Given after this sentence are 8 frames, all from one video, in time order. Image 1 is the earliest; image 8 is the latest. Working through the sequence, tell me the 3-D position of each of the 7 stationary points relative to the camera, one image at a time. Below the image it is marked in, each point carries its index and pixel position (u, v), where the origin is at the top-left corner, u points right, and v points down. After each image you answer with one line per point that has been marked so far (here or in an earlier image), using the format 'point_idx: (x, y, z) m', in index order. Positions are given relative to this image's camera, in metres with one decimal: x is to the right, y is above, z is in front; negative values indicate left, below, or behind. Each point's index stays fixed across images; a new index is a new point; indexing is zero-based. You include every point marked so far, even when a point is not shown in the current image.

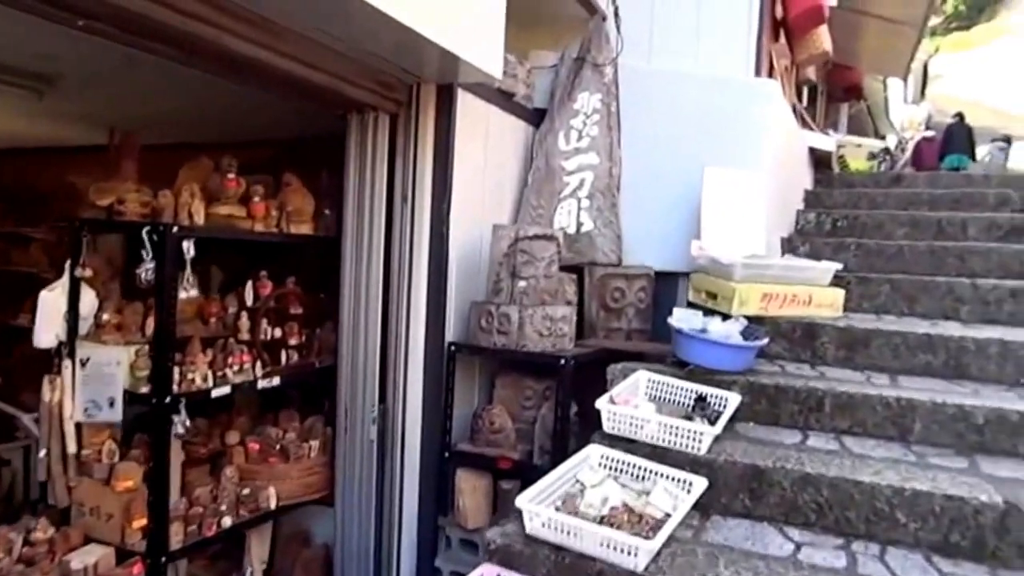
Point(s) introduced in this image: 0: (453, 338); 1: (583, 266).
0: (-0.2, -0.2, +2.4) m
1: (+0.3, +0.1, +2.7) m
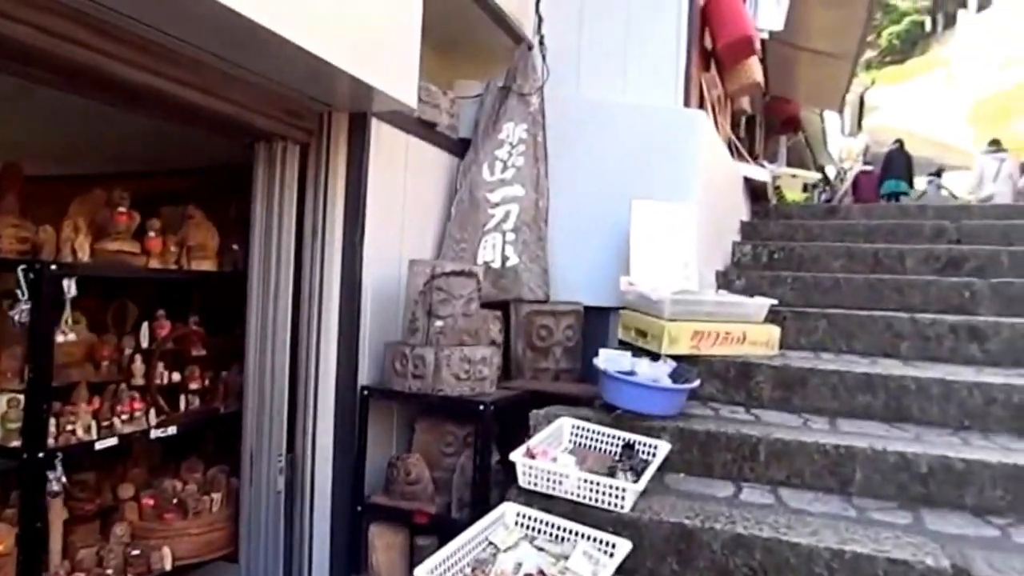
0: (-0.4, -0.3, +2.2) m
1: (0.0, -0.1, +2.6) m
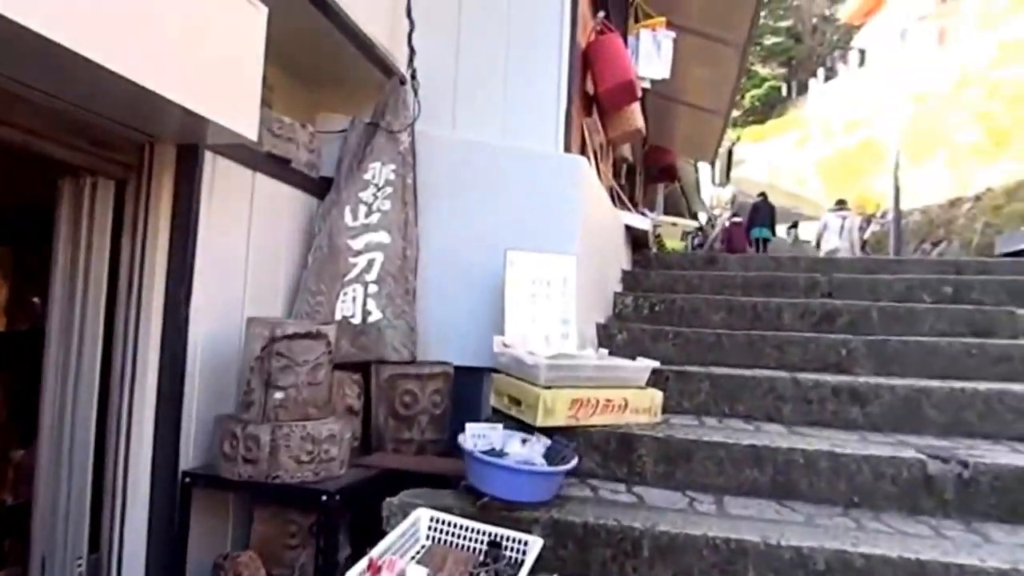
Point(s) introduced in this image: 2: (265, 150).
0: (-0.8, -0.4, +1.9) m
1: (-0.4, -0.2, +2.3) m
2: (-0.7, +0.4, +2.1) m
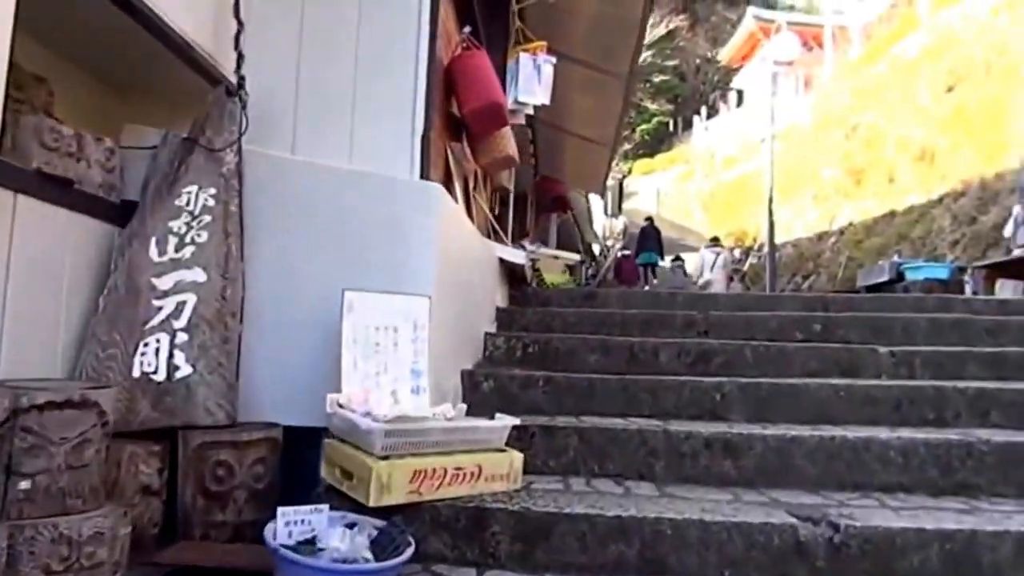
0: (-1.2, -0.6, +1.4) m
1: (-0.9, -0.4, +1.9) m
2: (-1.1, +0.3, +1.7) m
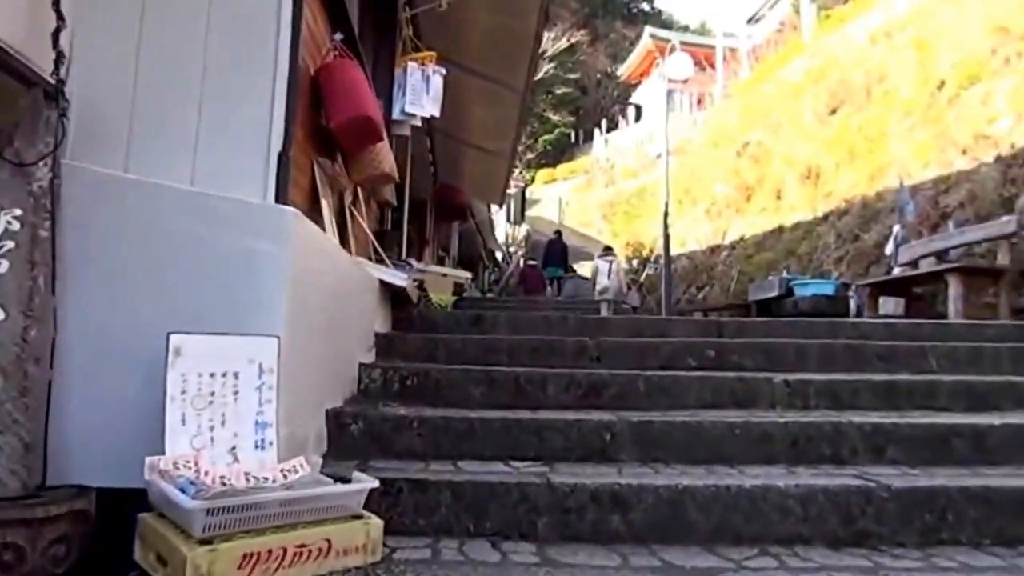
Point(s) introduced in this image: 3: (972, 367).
0: (-1.4, -0.6, +1.0) m
1: (-1.2, -0.5, +1.5) m
2: (-1.4, +0.2, +1.3) m
3: (+2.1, -0.4, +3.3) m
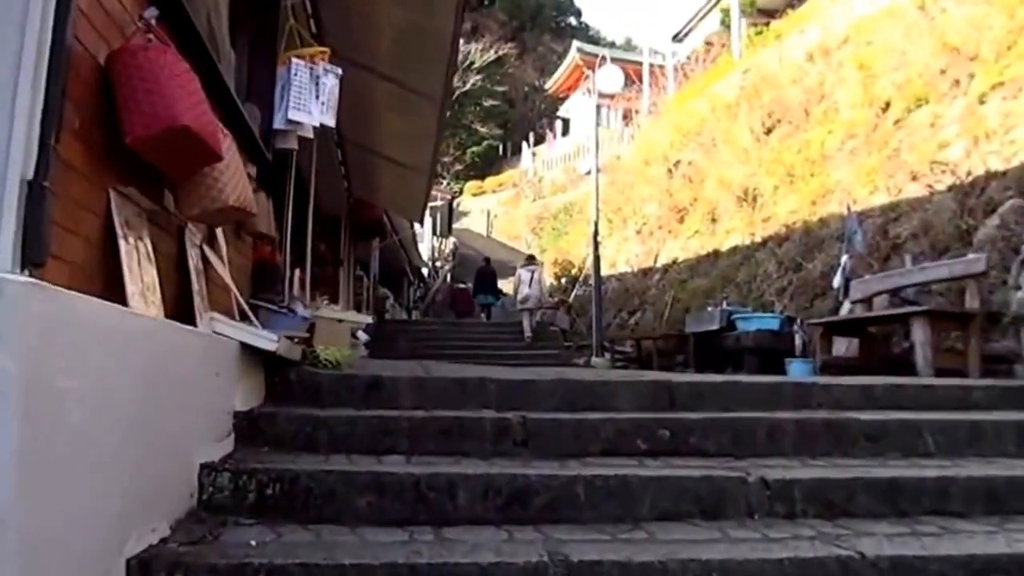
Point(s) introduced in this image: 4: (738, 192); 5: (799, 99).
0: (-1.5, -0.8, +0.1) m
1: (-1.3, -0.6, +0.7) m
2: (-1.5, 0.0, +0.5) m
3: (+1.7, -0.6, +2.8) m
4: (+2.8, +1.2, +9.3) m
5: (+3.5, +2.3, +9.2) m
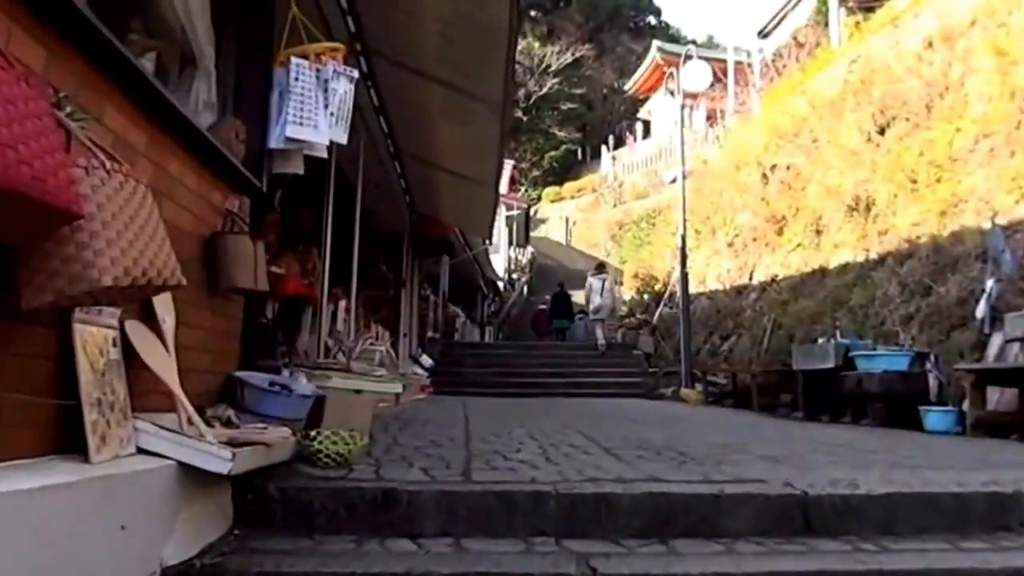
0: (-1.6, -1.0, -0.5) m
1: (-1.4, -0.9, 0.0) m
2: (-1.6, -0.2, -0.2) m
3: (+1.9, -0.8, +1.8) m
4: (+3.6, +1.0, +8.1) m
5: (+4.3, +2.1, +7.9) m
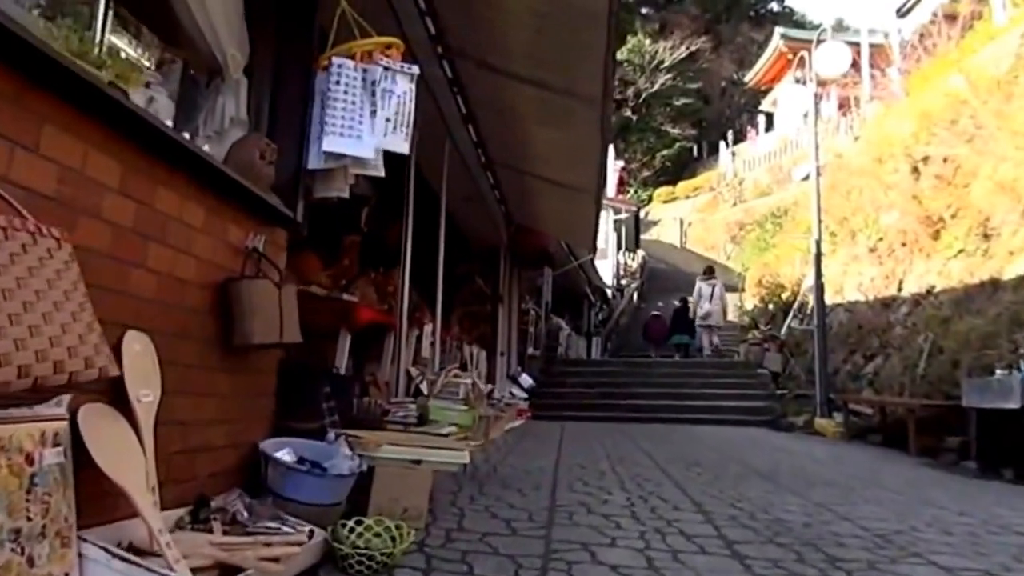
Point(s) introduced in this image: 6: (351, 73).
0: (-1.9, -1.2, -1.0) m
1: (-1.5, -1.0, -0.5) m
2: (-1.8, -0.4, -0.6) m
3: (+1.9, -1.0, +0.8) m
4: (+4.6, +0.8, +6.8) m
5: (+5.3, +2.0, +6.5) m
6: (-0.5, +0.6, +2.0) m
